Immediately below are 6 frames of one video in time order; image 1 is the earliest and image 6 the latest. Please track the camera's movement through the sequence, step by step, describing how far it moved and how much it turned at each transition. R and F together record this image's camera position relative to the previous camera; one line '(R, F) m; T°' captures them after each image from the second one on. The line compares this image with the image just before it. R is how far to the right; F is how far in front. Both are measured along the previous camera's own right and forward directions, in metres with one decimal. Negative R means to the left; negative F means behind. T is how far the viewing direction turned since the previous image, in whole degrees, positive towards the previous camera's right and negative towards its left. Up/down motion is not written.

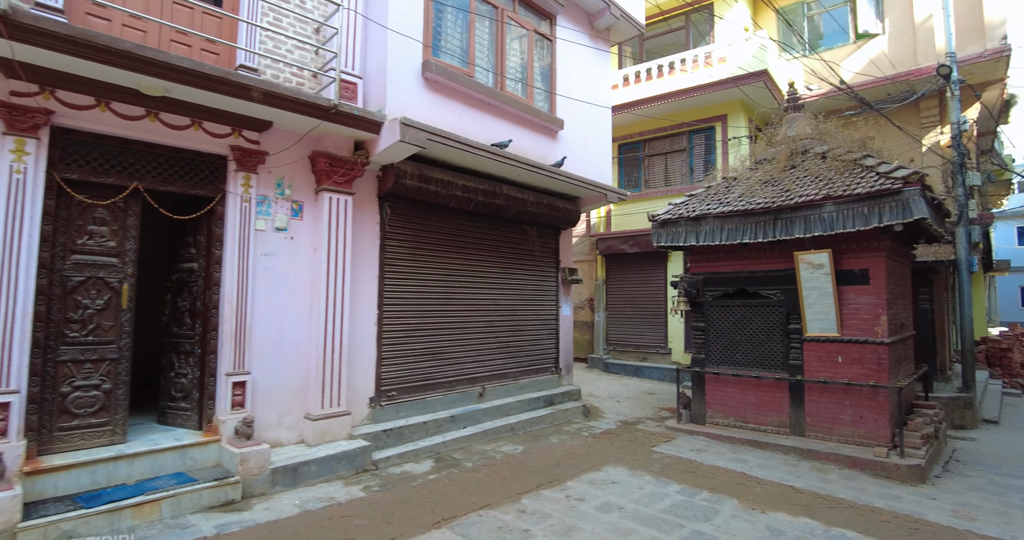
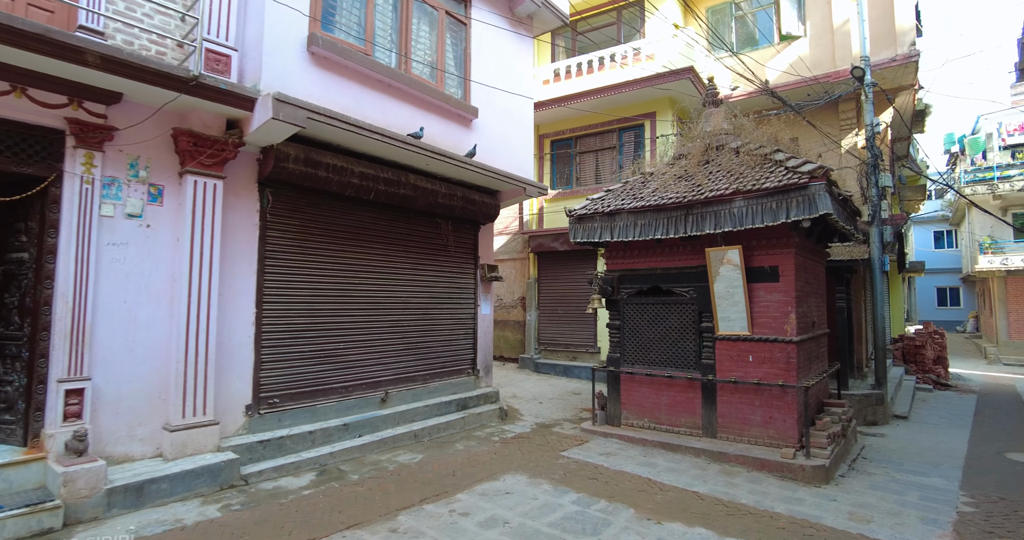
(+0.7, +0.4) m; +5°
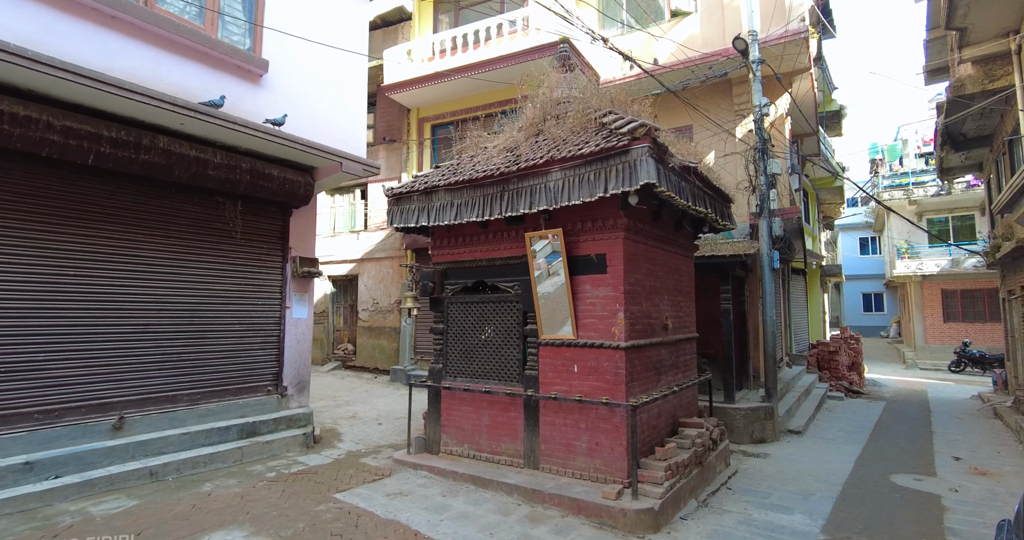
(+2.0, +1.5) m; +4°
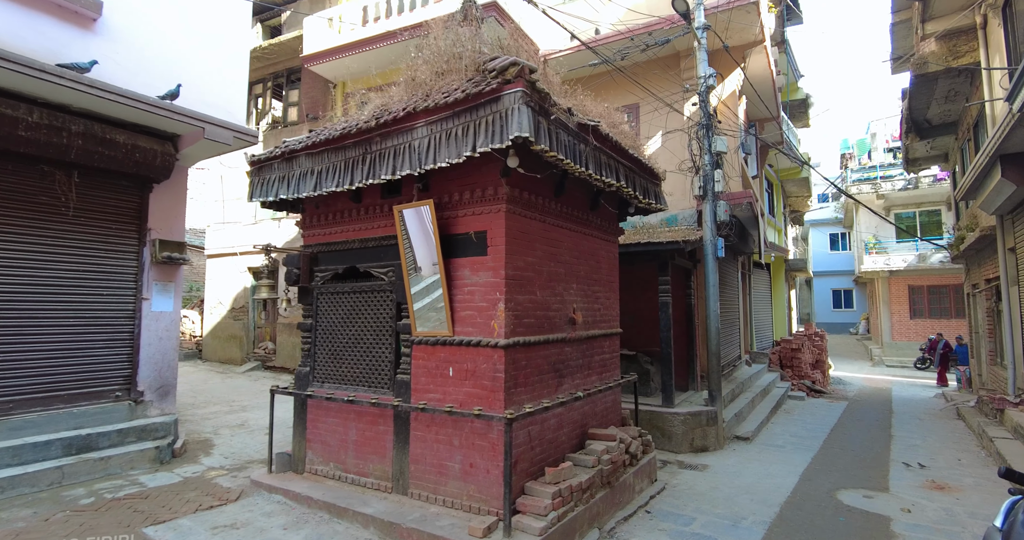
(+1.1, +1.0) m; +2°
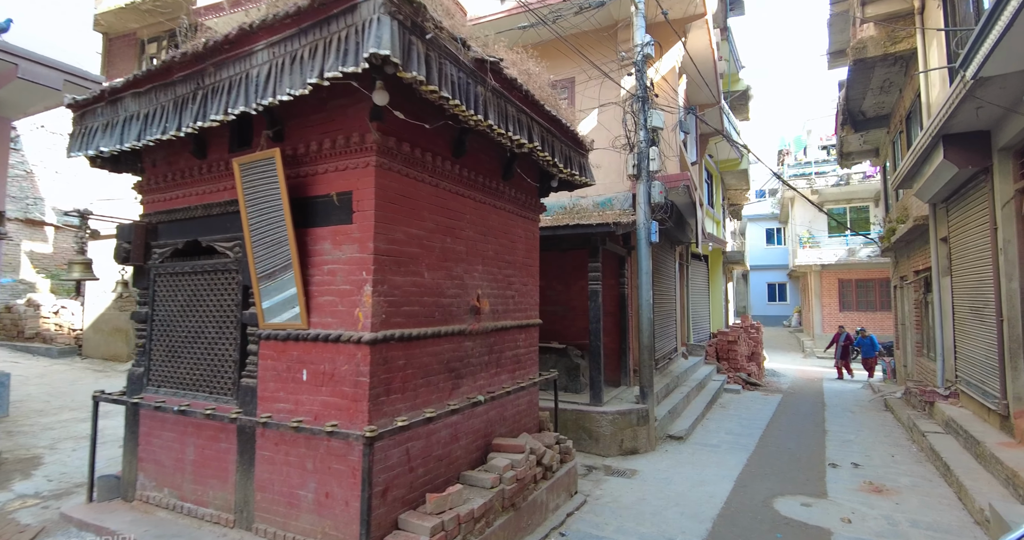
(+0.5, +0.9) m; +5°
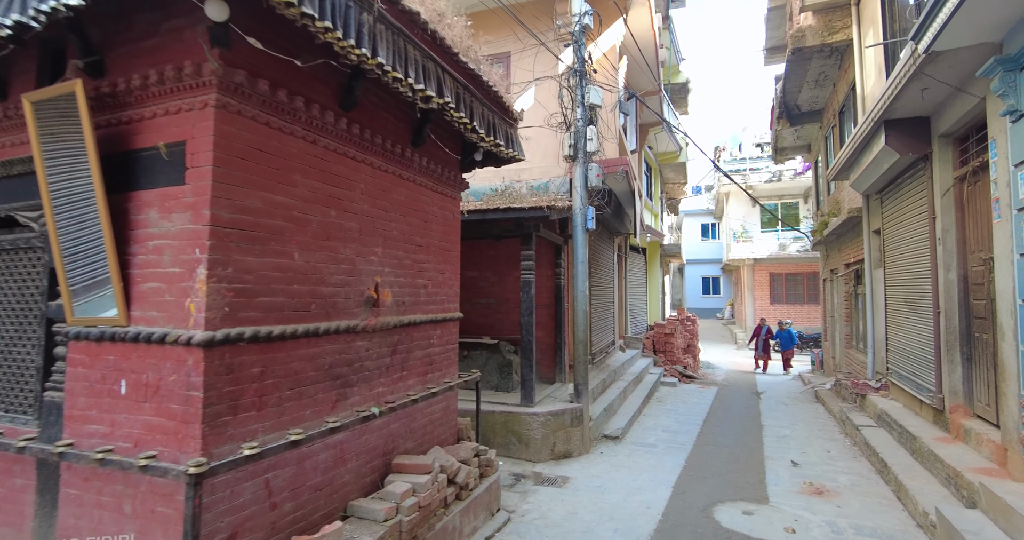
(+0.3, +0.7) m; +6°
